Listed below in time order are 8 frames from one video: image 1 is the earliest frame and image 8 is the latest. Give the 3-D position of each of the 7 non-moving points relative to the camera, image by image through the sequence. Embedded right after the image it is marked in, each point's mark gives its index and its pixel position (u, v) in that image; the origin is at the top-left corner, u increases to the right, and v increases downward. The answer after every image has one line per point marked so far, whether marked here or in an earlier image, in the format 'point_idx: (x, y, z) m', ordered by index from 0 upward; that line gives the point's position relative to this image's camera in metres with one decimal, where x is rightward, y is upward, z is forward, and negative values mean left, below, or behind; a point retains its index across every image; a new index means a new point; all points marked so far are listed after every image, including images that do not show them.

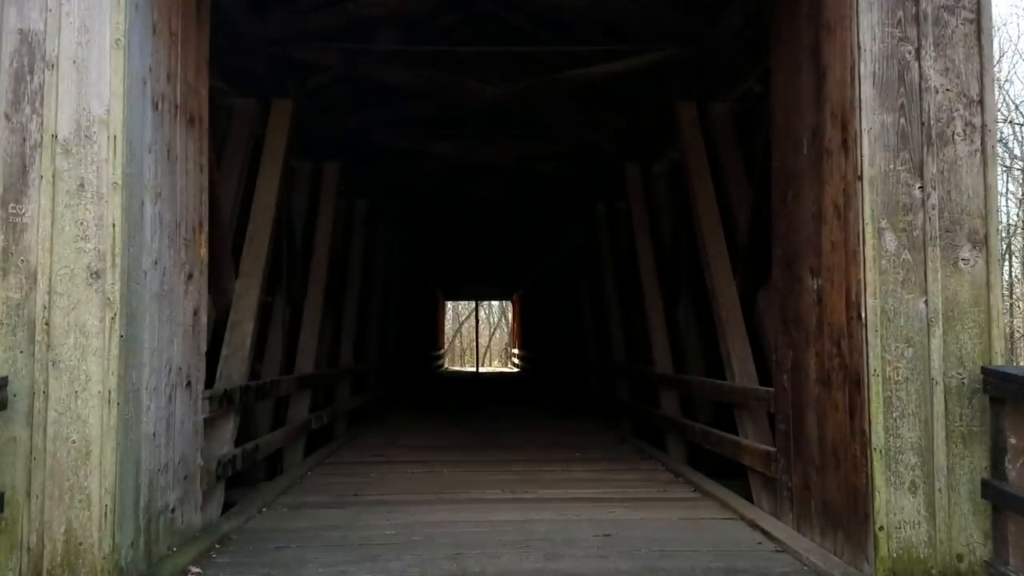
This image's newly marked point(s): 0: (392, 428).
0: (-1.0, -1.2, +7.1) m
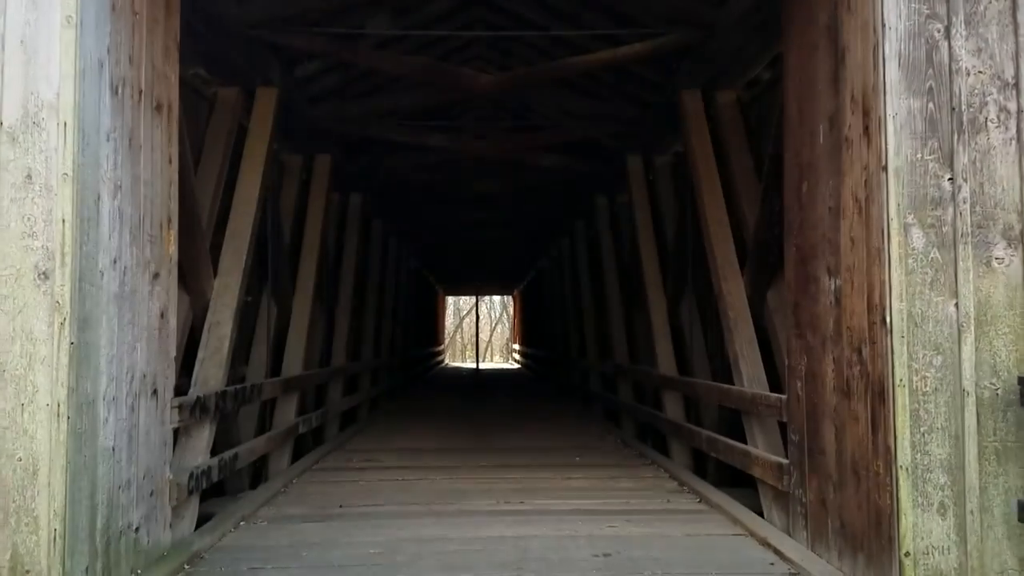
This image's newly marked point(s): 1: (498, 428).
0: (-1.0, -1.1, +6.9) m
1: (-0.1, -1.1, +6.9) m
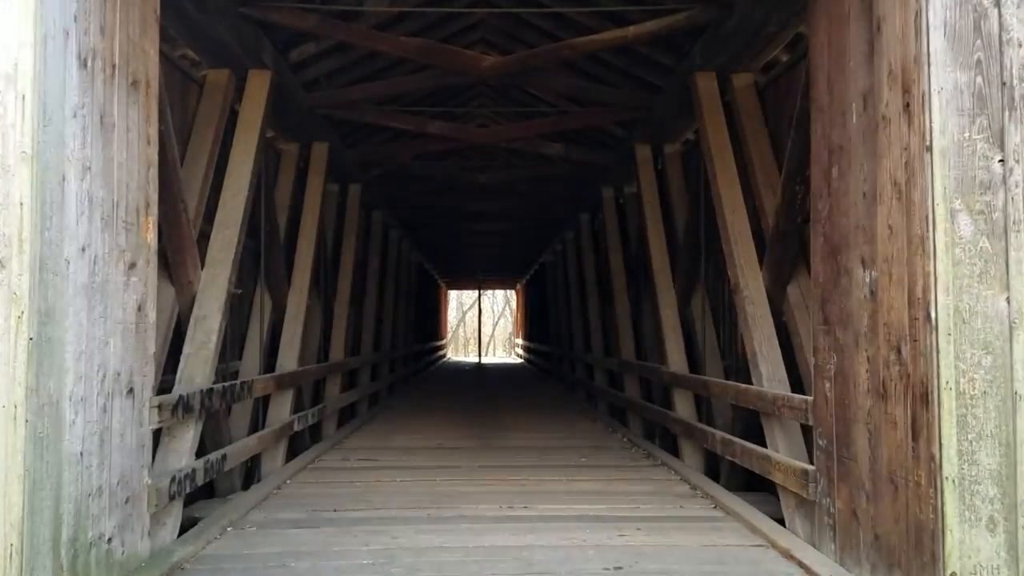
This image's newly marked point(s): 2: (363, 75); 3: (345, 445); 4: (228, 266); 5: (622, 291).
0: (-1.0, -1.1, +6.7) m
1: (-0.1, -1.1, +6.7) m
2: (-1.0, +1.4, +5.6) m
3: (-1.1, -1.0, +5.6) m
4: (-1.2, +0.1, +3.7) m
5: (+0.9, 0.0, +6.8) m
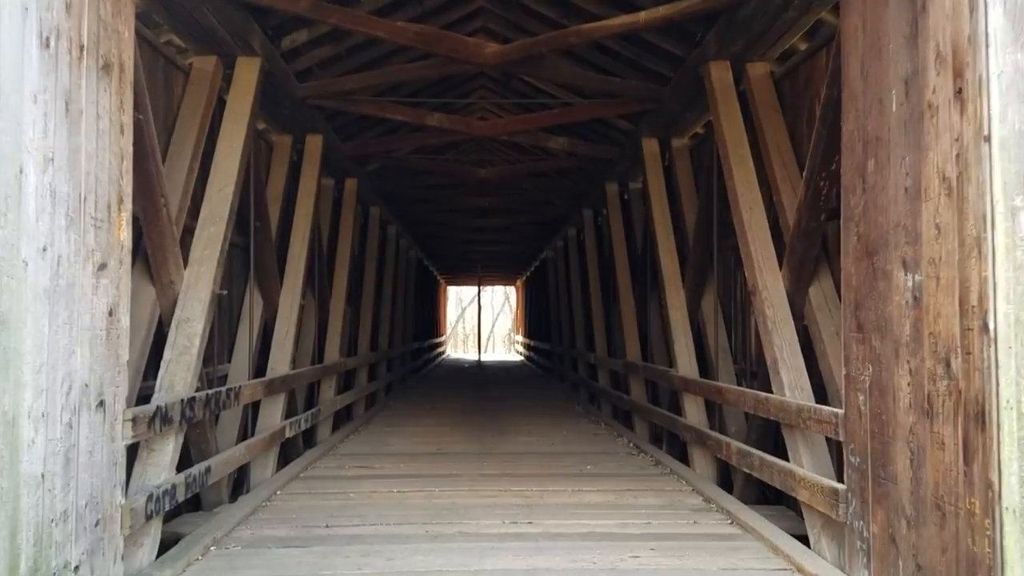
0: (-1.0, -1.1, +6.5) m
1: (-0.1, -1.1, +6.4) m
2: (-1.0, +1.4, +5.4) m
3: (-1.1, -1.0, +5.4) m
4: (-1.2, +0.1, +3.5) m
5: (+0.9, 0.0, +6.6) m
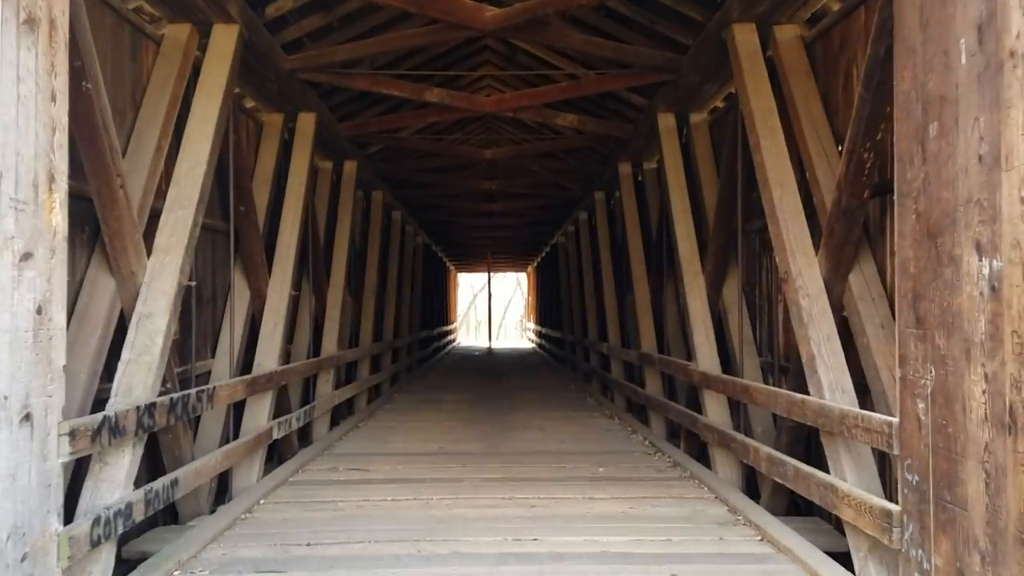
0: (-0.9, -1.0, +6.1) m
1: (0.0, -1.0, +6.1) m
2: (-0.9, +1.5, +5.0) m
3: (-1.1, -1.0, +5.1) m
4: (-1.2, +0.1, +3.1) m
5: (+0.9, +0.1, +6.2) m
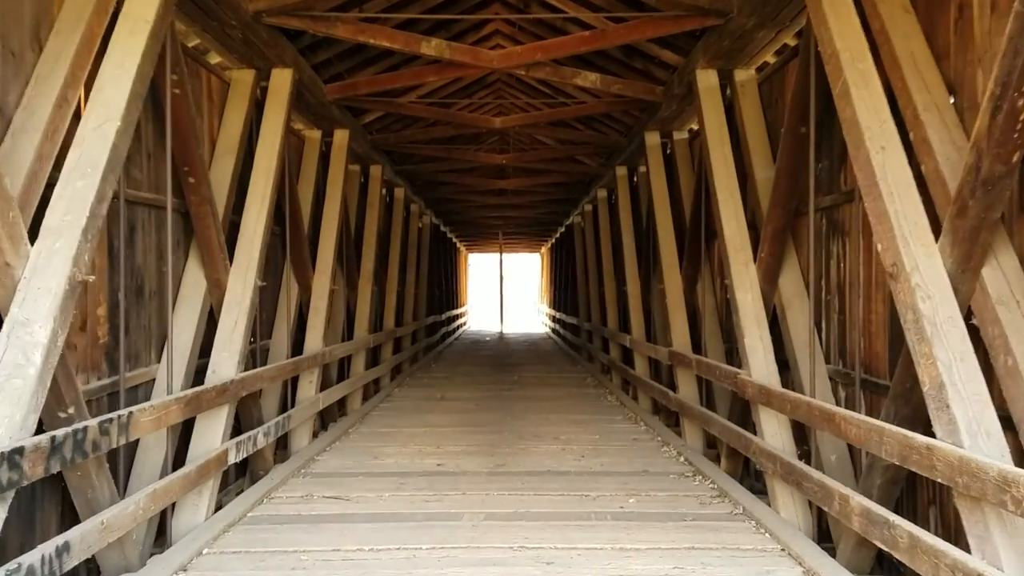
0: (-0.9, -0.9, +5.4) m
1: (+0.1, -0.9, +5.3) m
2: (-0.9, +1.5, +4.2) m
3: (-1.0, -0.9, +4.3) m
4: (-1.2, +0.1, +2.3) m
5: (+1.0, +0.2, +5.4) m
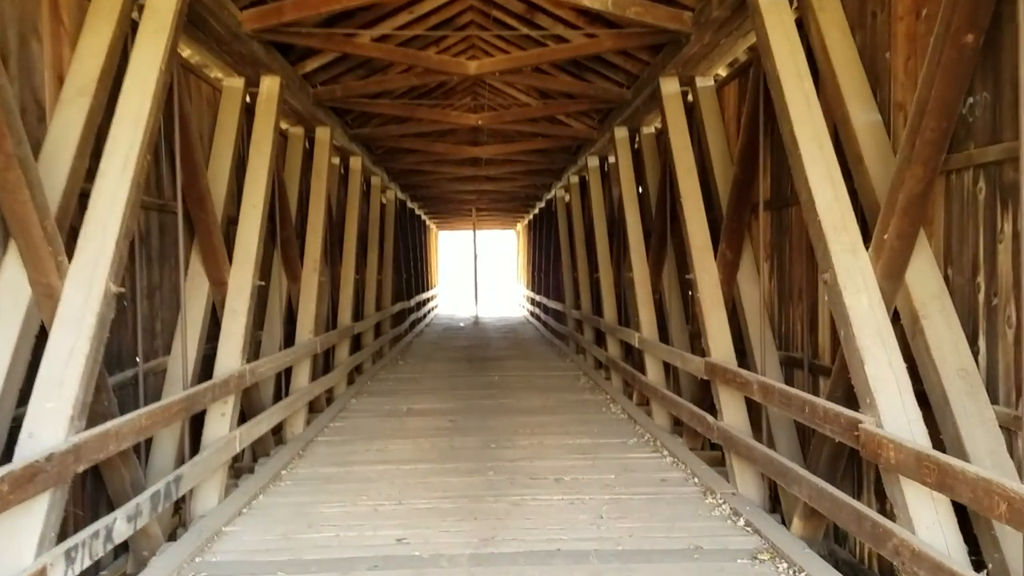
0: (-0.9, -0.9, +4.1) m
1: (0.0, -0.9, +4.1) m
2: (-0.9, +1.5, +2.8) m
3: (-1.0, -0.9, +3.0) m
4: (-1.2, +0.1, +1.0) m
5: (+0.9, +0.2, +4.1) m
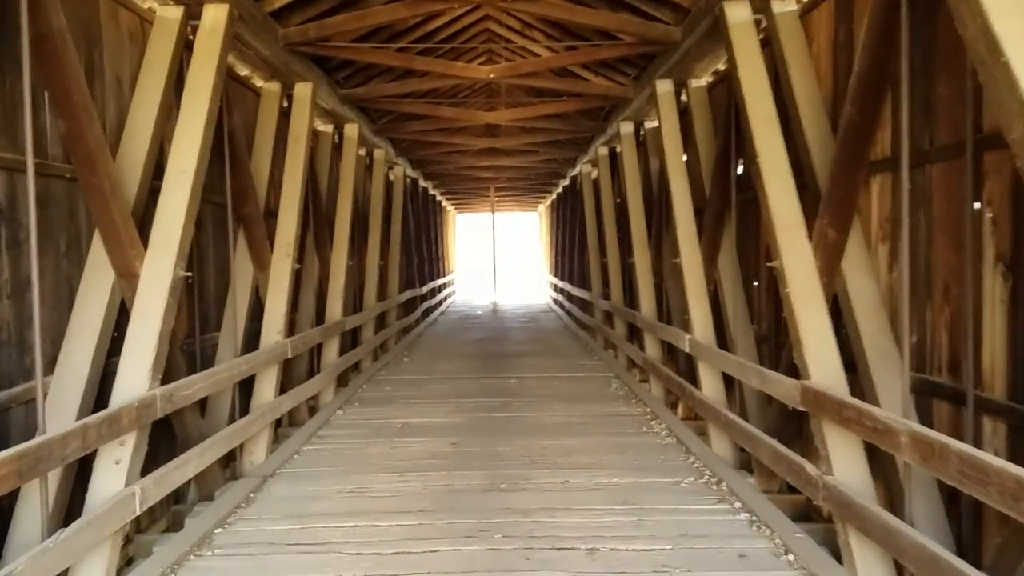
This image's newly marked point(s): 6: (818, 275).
0: (-0.9, -0.9, +3.0) m
1: (0.0, -0.8, +3.0) m
2: (-0.9, +1.5, +1.7) m
3: (-1.0, -0.9, +1.9) m
4: (-1.2, 0.0, -0.1) m
5: (+1.0, +0.2, +3.0) m
6: (+1.0, 0.0, +2.9) m
